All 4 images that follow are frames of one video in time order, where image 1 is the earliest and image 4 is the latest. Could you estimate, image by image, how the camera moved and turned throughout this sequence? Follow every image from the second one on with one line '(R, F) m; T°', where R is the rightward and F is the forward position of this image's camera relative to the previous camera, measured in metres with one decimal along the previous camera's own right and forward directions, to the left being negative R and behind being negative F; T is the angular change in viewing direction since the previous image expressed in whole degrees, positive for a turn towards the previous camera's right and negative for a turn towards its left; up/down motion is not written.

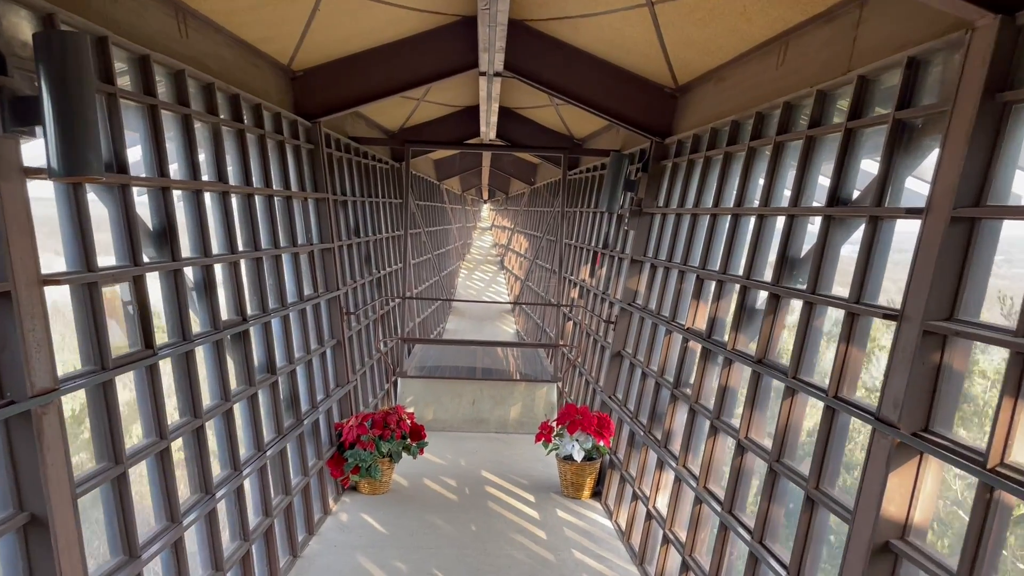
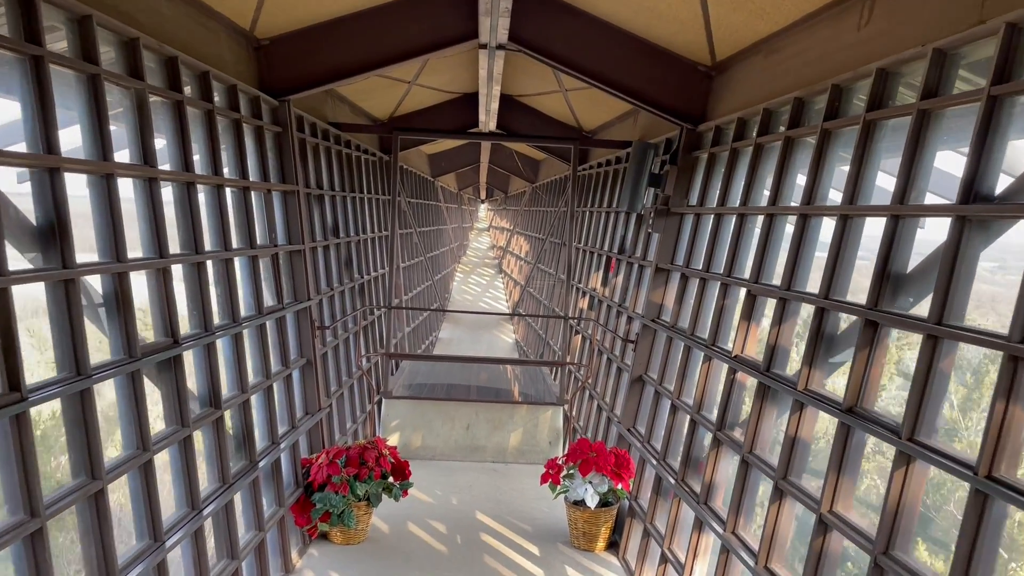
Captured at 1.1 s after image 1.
(0.0, +0.9) m; 0°
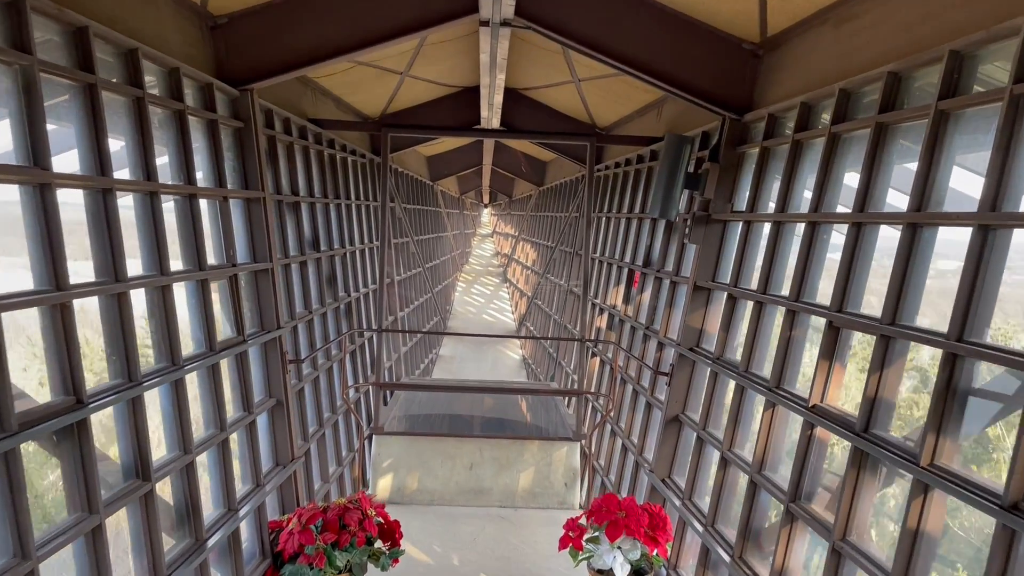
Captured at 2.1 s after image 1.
(0.0, +0.8) m; 0°
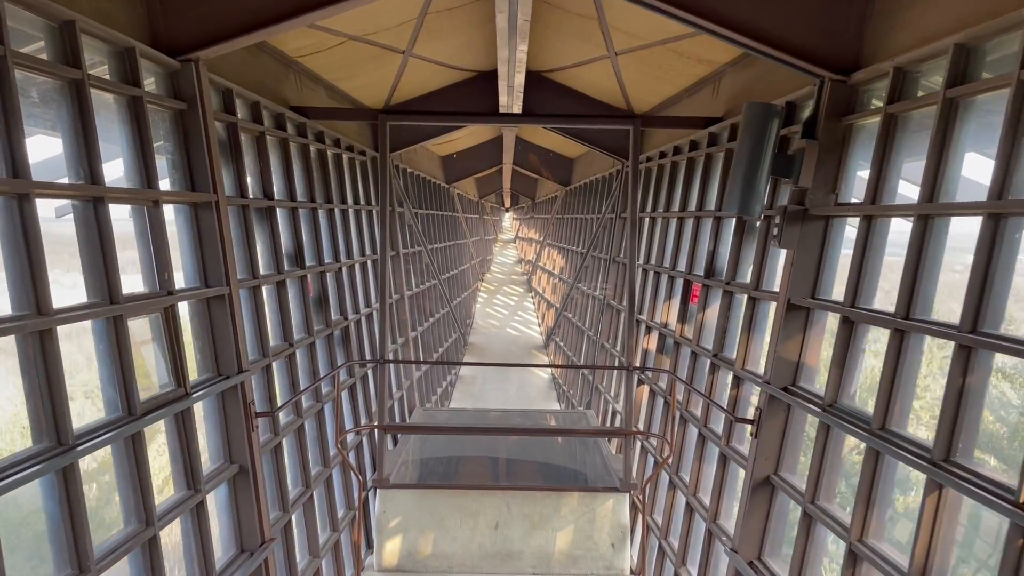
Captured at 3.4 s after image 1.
(0.0, +1.0) m; -2°
